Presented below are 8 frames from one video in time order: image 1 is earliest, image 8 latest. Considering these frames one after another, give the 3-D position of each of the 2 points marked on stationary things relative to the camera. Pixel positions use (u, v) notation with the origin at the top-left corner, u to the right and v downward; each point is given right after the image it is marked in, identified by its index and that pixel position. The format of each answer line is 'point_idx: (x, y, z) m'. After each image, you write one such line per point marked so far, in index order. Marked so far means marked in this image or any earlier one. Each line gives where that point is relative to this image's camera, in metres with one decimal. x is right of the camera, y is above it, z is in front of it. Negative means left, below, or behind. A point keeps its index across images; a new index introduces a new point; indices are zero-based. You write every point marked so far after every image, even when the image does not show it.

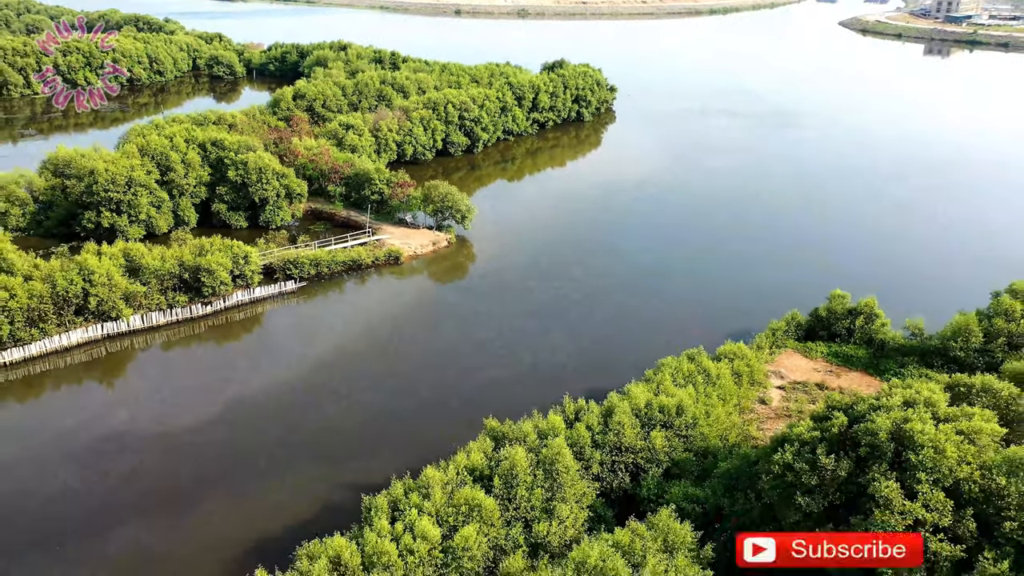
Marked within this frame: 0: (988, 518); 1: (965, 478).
0: (+9.7, -4.6, +19.5) m
1: (+9.4, -3.9, +19.9) m
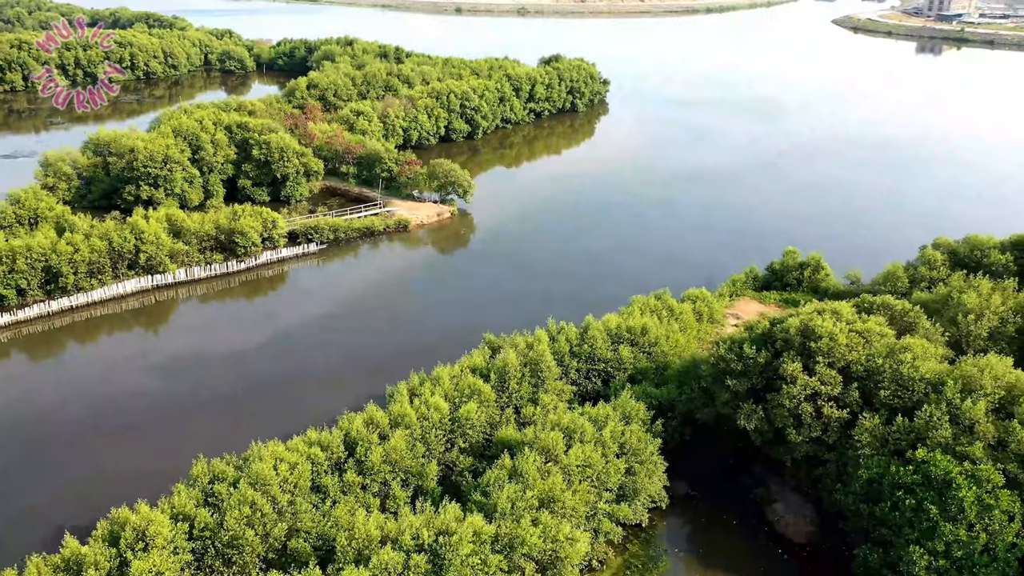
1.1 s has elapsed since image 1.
0: (+9.5, -2.7, +25.5) m
1: (+9.2, -1.9, +25.9) m
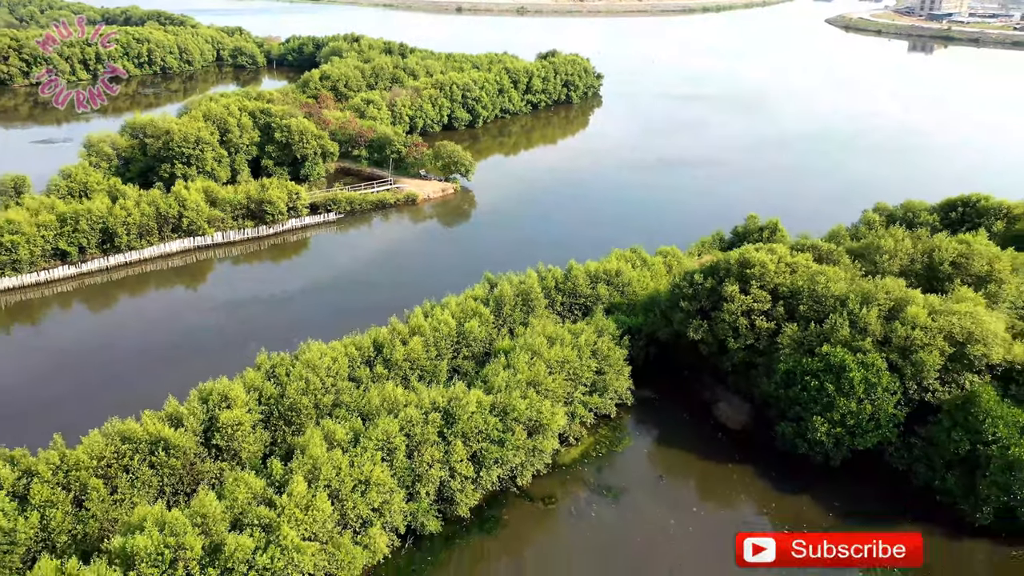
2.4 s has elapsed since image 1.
0: (+9.3, -0.6, +31.9) m
1: (+9.0, +0.2, +32.3) m
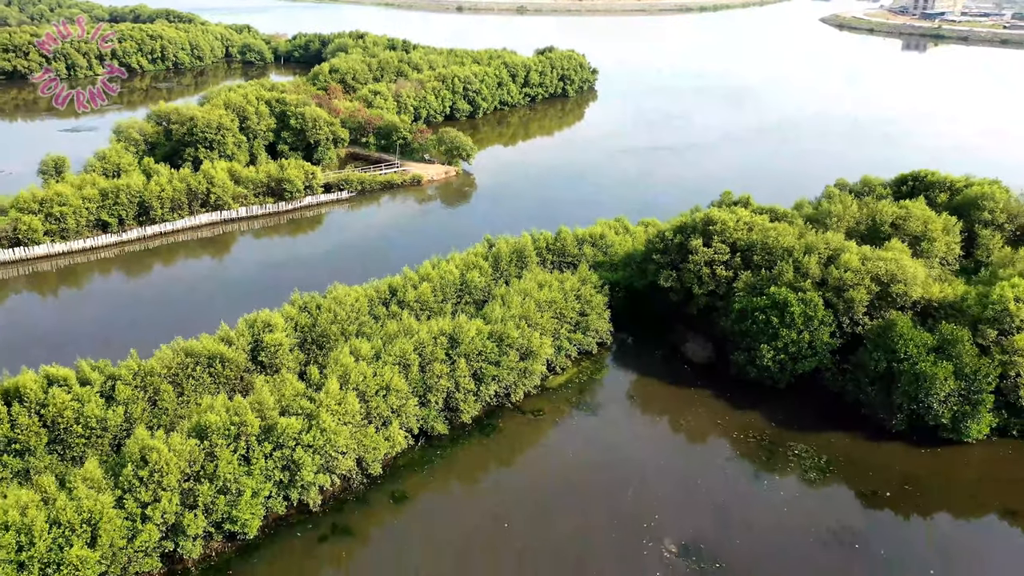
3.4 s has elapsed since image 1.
0: (+9.1, +1.2, +37.2) m
1: (+8.8, +2.0, +37.6) m
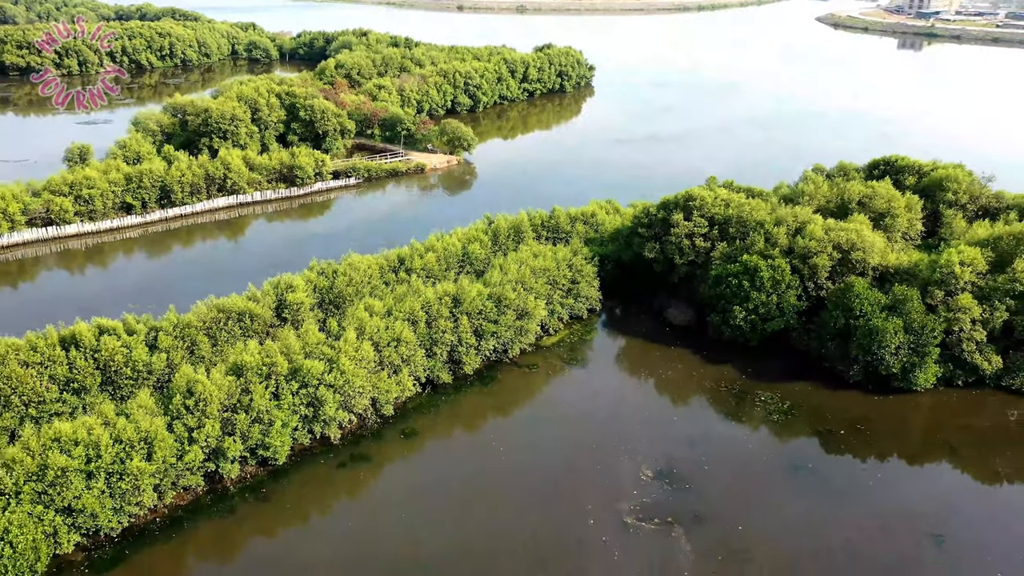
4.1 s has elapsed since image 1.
0: (+9.0, +2.5, +40.8) m
1: (+8.7, +3.3, +41.3) m
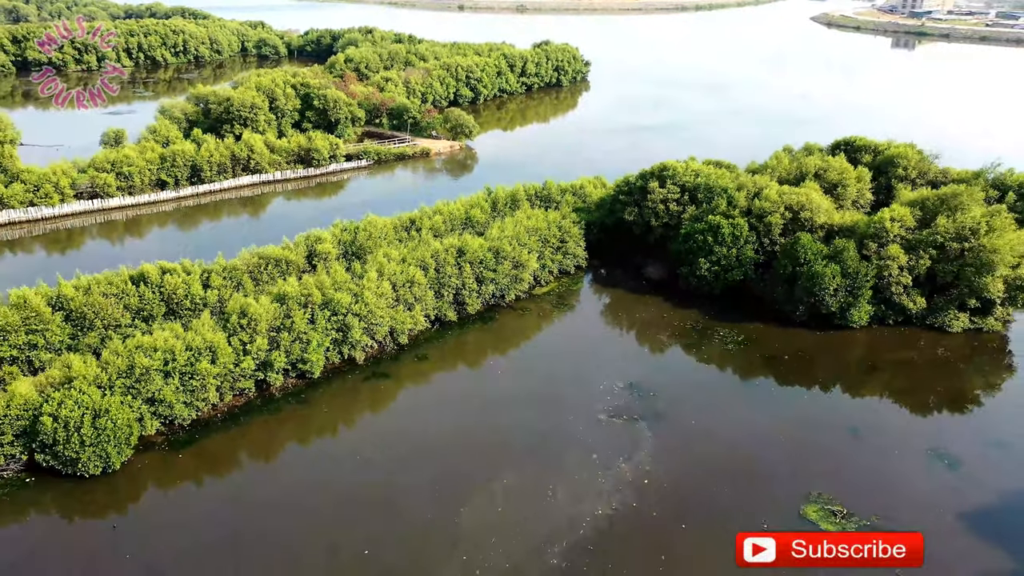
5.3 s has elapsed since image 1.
0: (+8.8, +4.5, +46.8) m
1: (+8.5, +5.3, +47.3) m
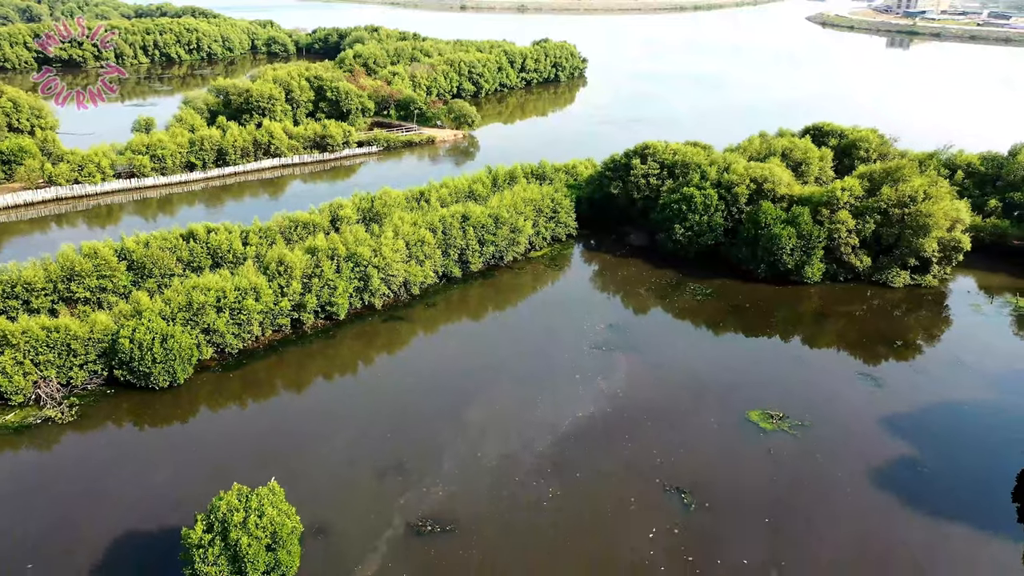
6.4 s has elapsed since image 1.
0: (+8.7, +6.4, +52.7) m
1: (+8.4, +7.2, +53.1) m
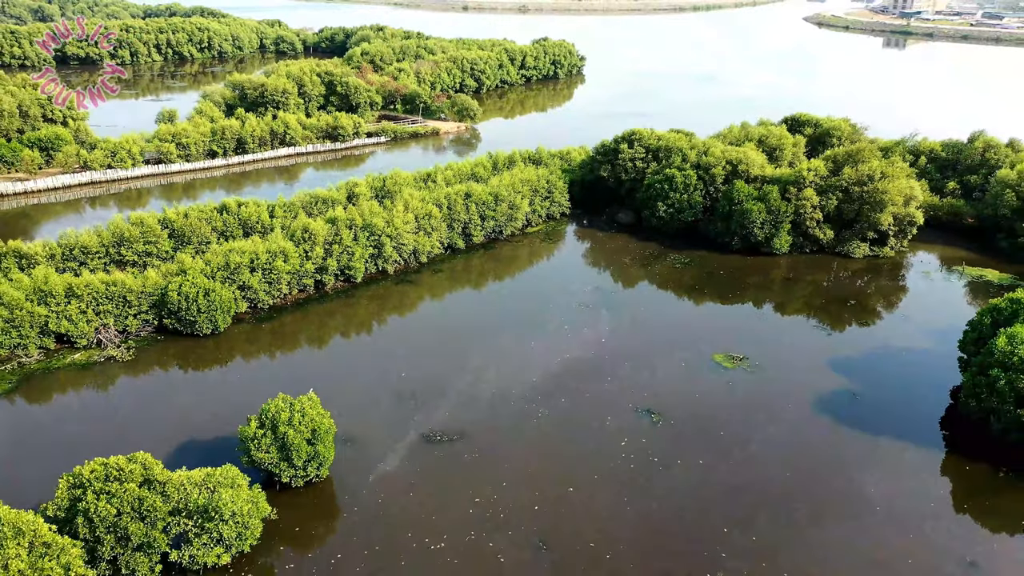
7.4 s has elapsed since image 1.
0: (+8.6, +8.0, +57.8) m
1: (+8.3, +8.8, +58.3) m
